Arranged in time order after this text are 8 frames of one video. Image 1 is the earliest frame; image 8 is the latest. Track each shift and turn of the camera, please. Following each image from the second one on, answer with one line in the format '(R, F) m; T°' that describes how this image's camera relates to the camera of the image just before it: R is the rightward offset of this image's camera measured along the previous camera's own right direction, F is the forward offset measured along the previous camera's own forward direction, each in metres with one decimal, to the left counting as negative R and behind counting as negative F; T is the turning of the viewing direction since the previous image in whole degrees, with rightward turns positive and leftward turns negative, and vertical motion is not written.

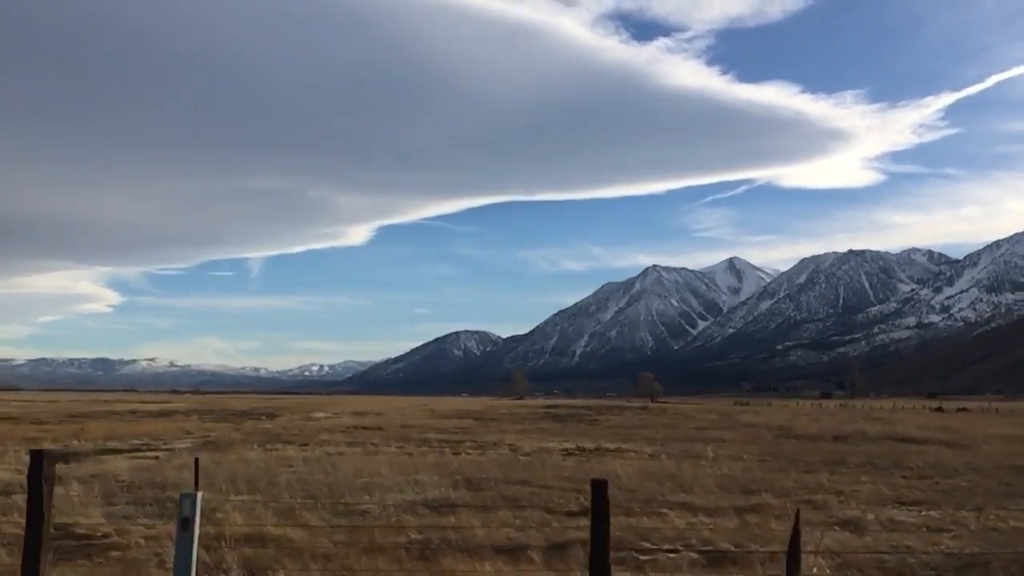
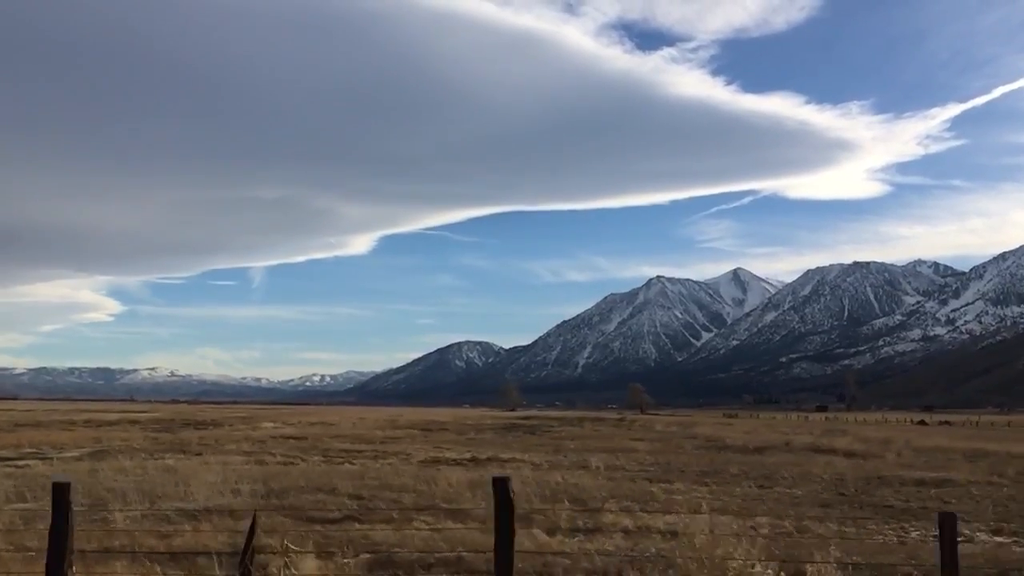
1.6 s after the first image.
(+5.4, -0.1) m; 0°
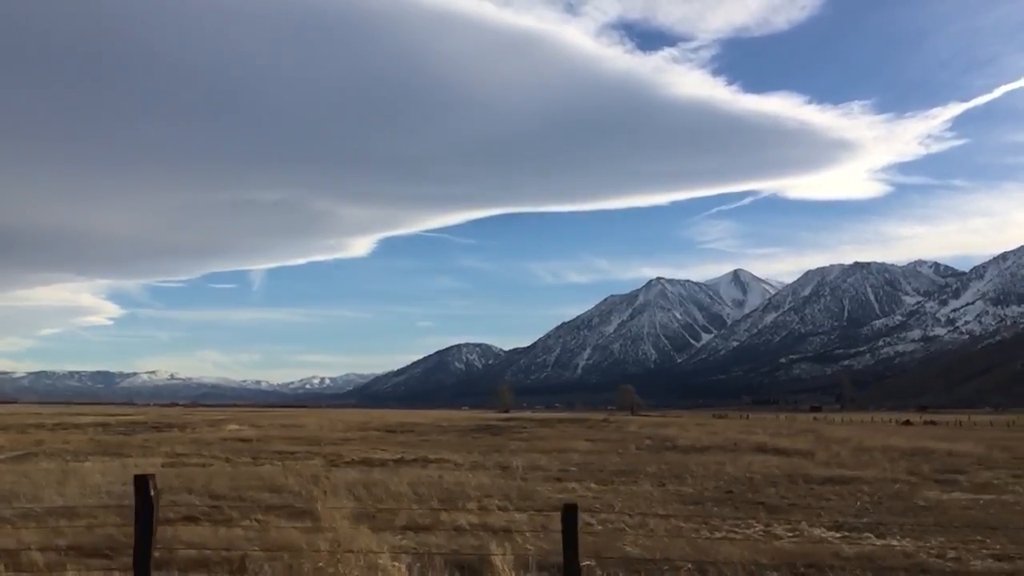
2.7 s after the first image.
(+3.6, -0.1) m; 0°
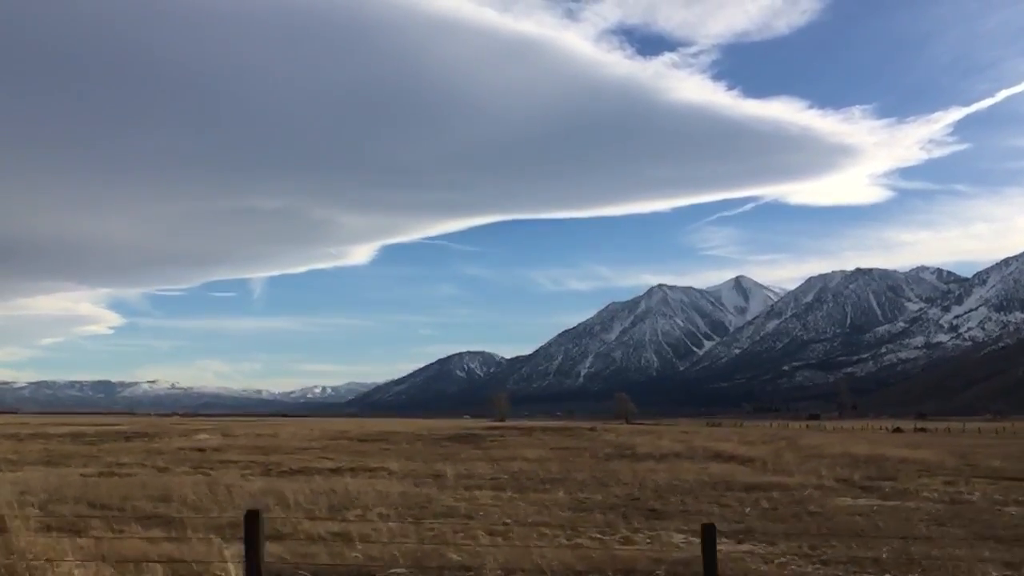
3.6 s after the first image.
(+3.1, -0.1) m; 0°
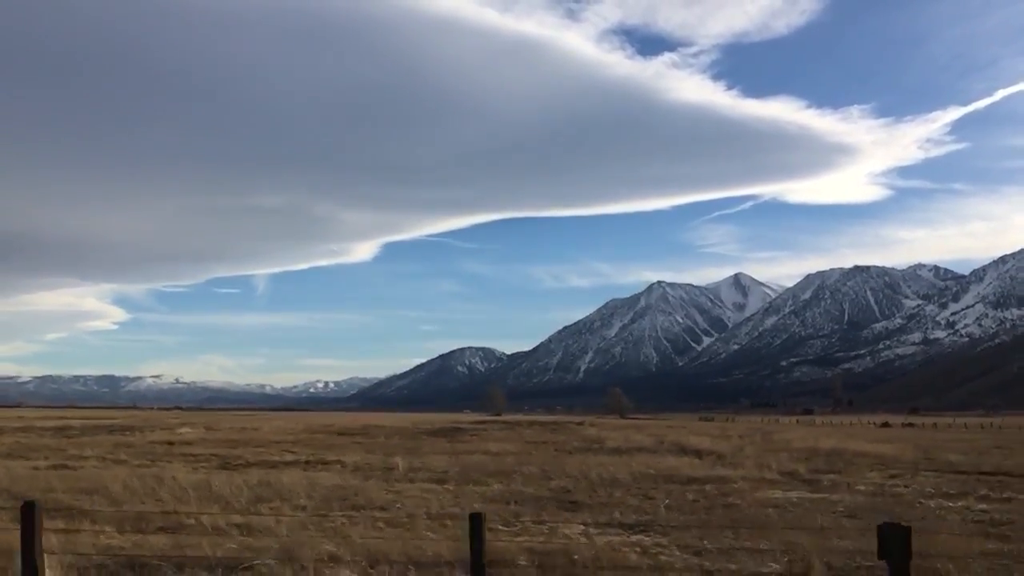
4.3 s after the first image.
(+2.1, -0.2) m; 0°
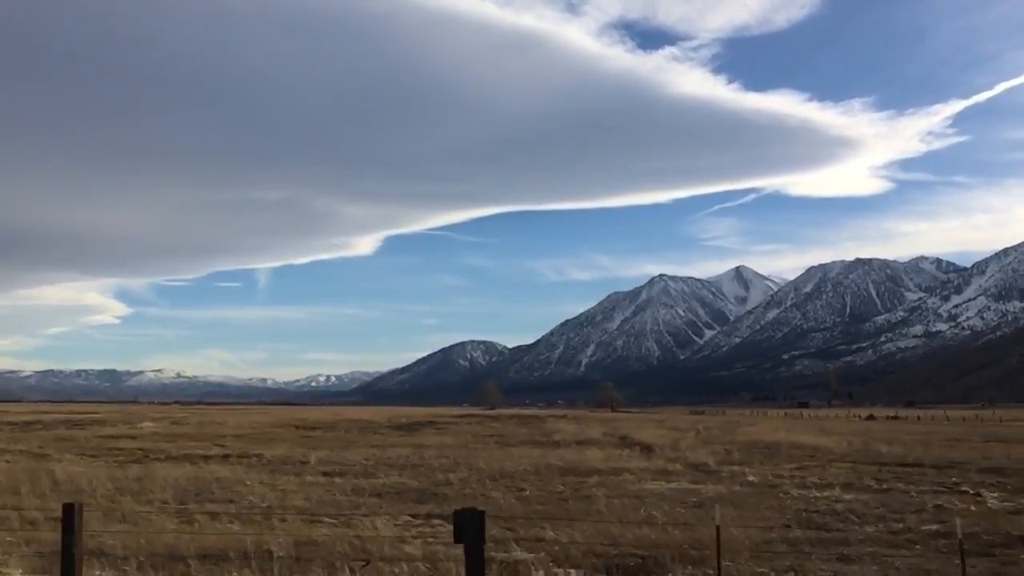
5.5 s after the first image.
(+3.8, -0.1) m; 0°
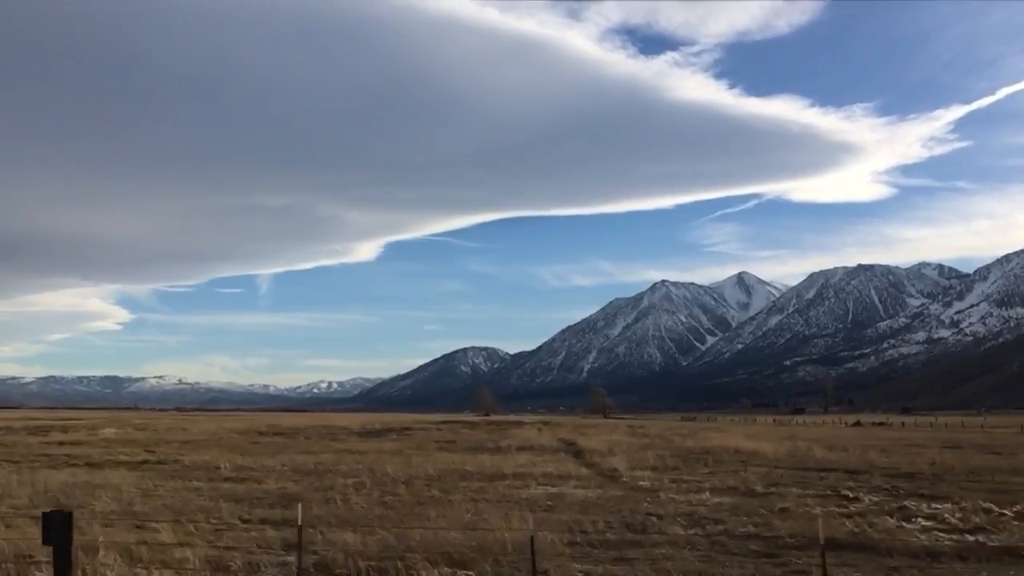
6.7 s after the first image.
(+3.7, 0.0) m; 0°
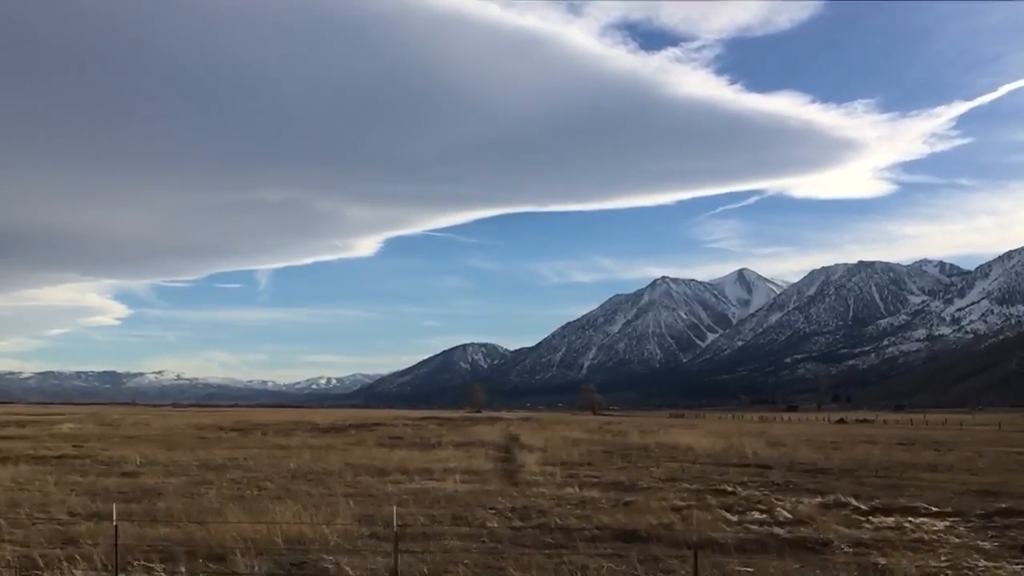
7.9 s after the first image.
(+3.6, 0.0) m; 0°
